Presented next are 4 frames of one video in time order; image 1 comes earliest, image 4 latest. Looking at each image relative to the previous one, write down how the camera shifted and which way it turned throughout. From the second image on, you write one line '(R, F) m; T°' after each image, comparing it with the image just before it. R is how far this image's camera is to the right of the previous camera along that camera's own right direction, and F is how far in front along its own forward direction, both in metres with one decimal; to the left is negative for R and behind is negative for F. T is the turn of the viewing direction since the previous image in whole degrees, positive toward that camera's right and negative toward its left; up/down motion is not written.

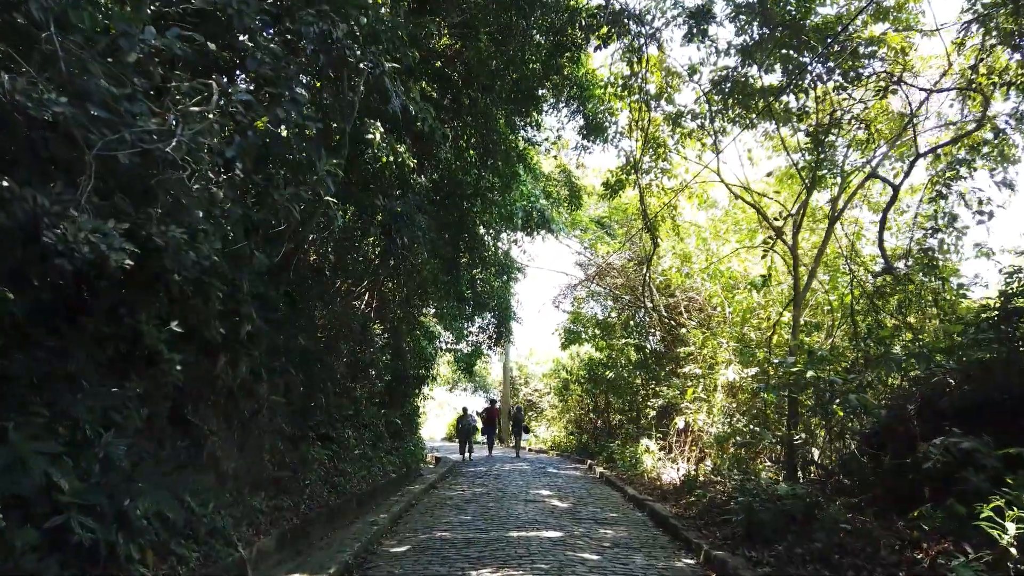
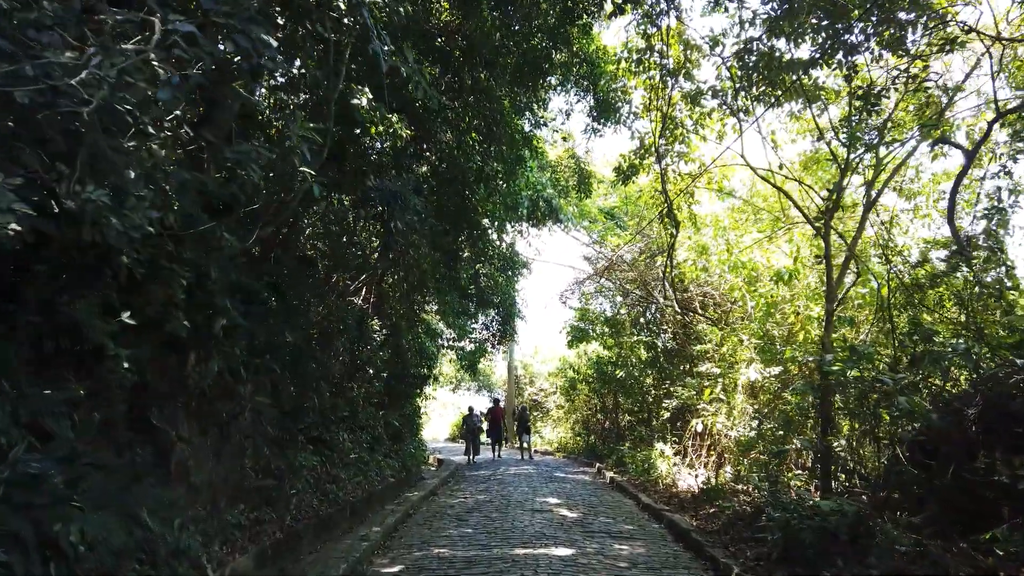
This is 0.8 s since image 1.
(0.0, +0.8) m; 0°
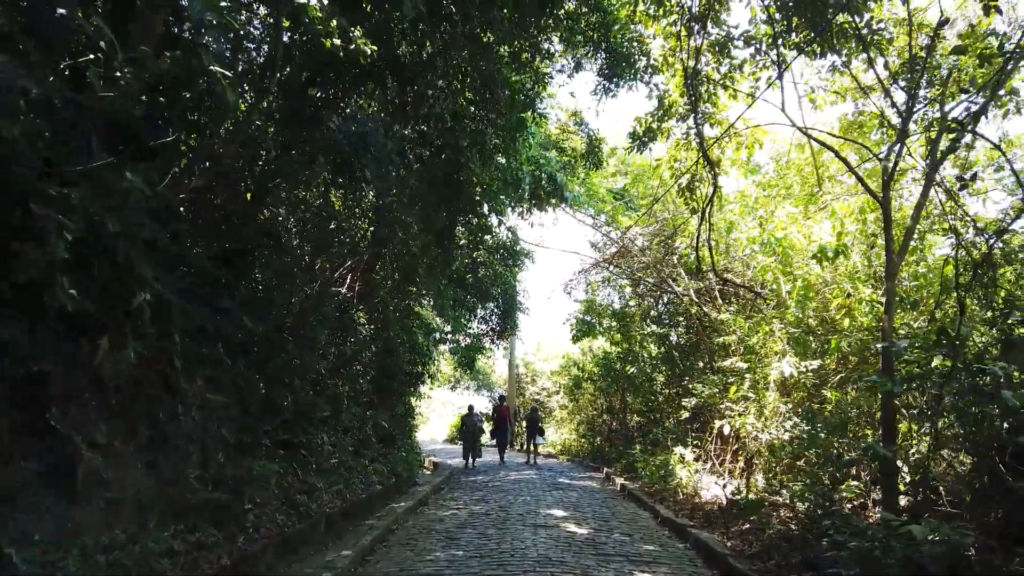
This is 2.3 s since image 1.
(0.0, +1.3) m; 0°
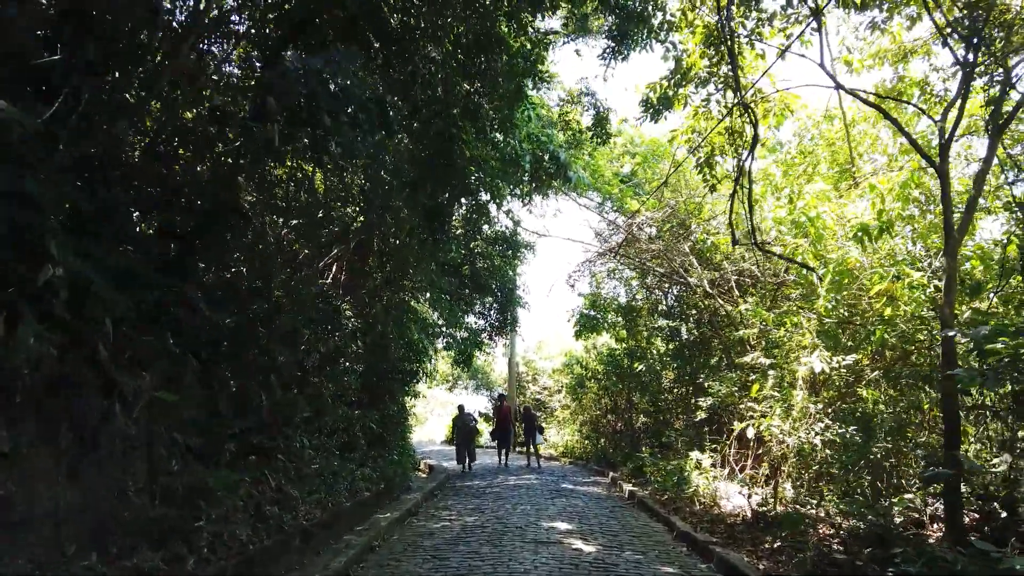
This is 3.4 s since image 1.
(0.0, +1.0) m; 0°
